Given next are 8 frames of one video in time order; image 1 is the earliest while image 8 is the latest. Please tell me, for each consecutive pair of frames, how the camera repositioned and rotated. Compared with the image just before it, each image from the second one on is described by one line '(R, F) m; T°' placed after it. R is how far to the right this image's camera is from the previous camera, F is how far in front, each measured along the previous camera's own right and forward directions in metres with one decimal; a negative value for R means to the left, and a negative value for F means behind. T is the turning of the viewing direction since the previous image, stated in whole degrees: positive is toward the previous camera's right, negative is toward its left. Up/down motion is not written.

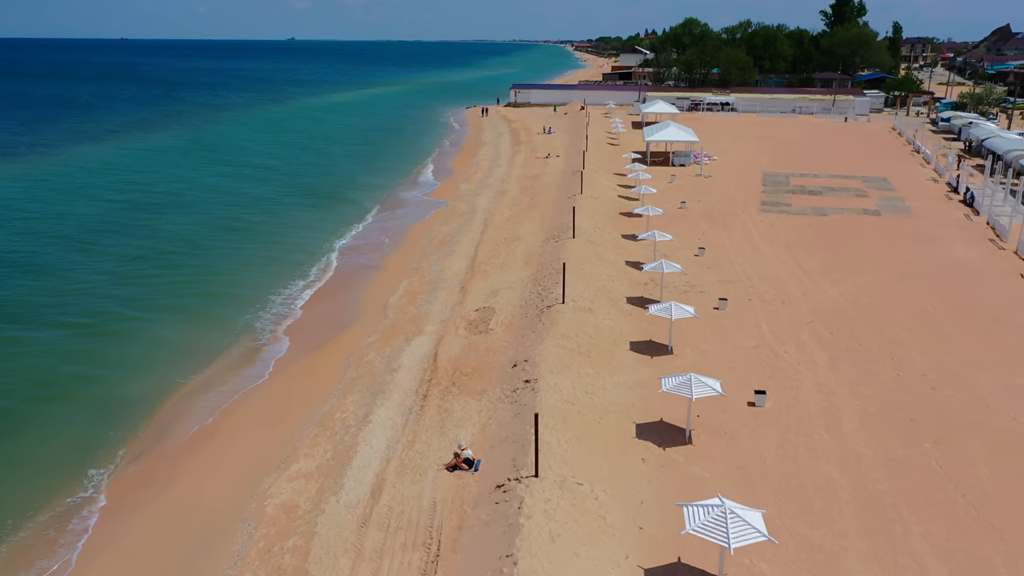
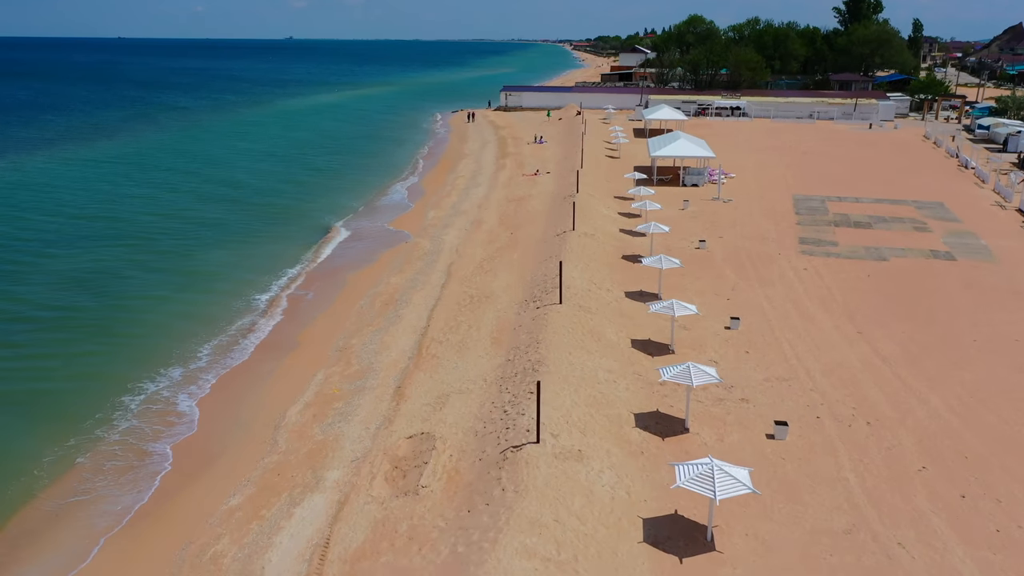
(+0.8, +7.3) m; 0°
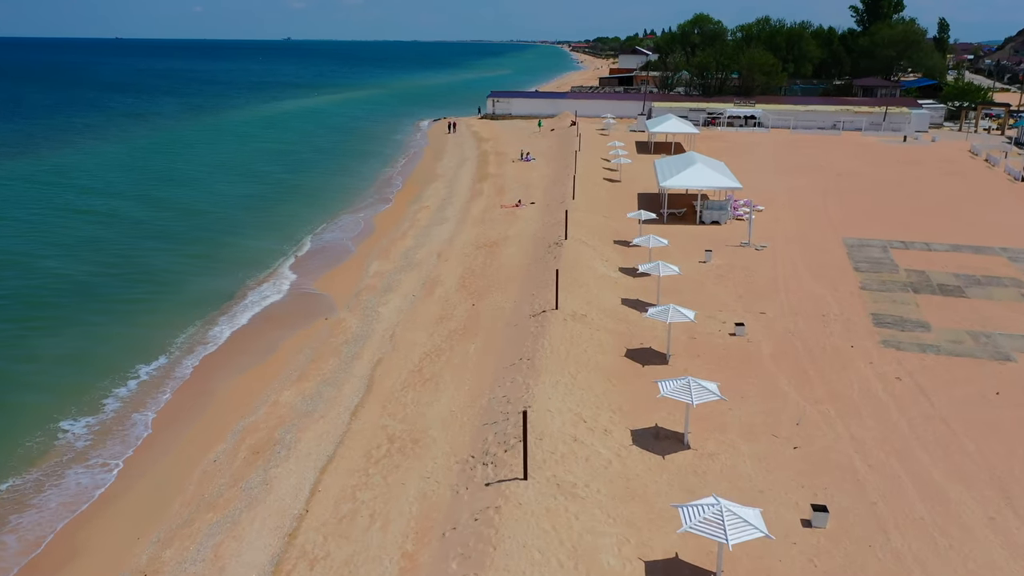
(+1.0, +8.2) m; 0°
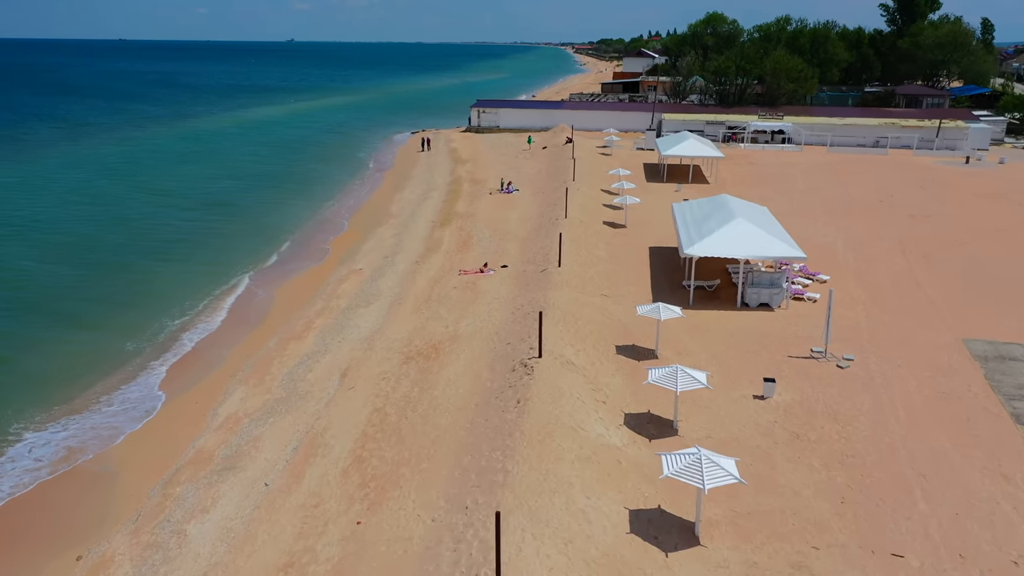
(+1.3, +10.0) m; 0°
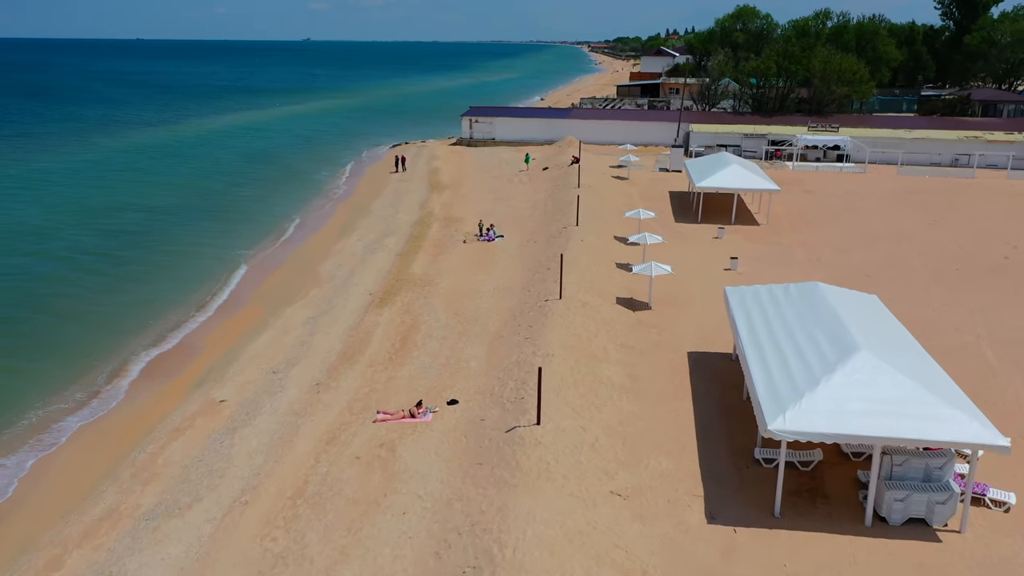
(+1.2, +10.3) m; -1°
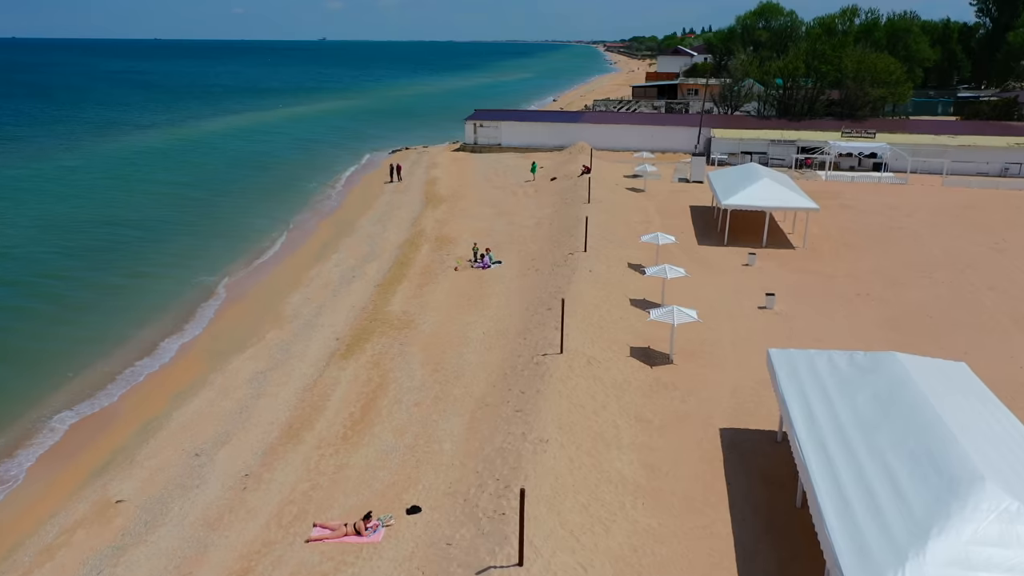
(+0.5, +3.8) m; -1°
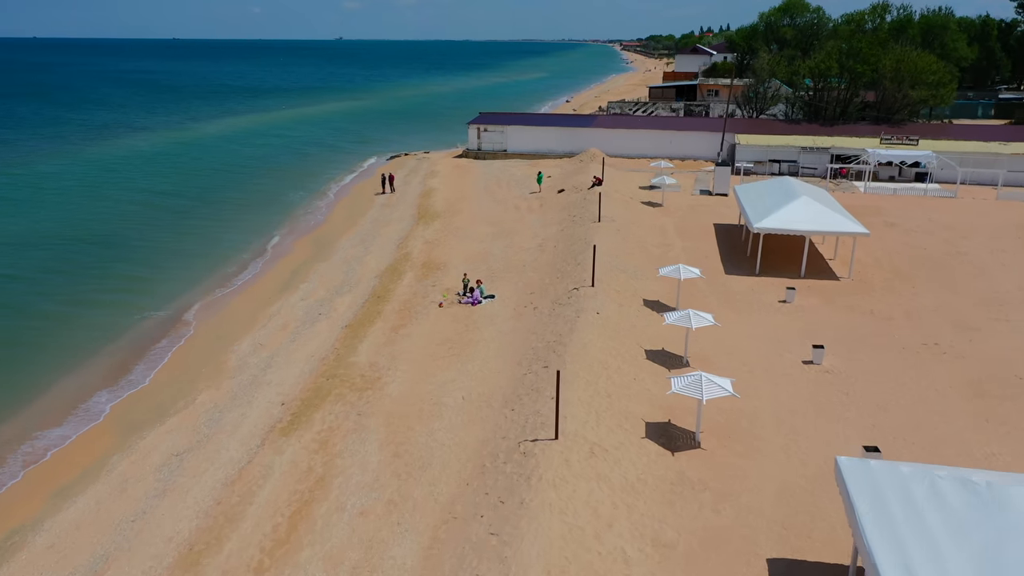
(+0.6, +3.9) m; -1°
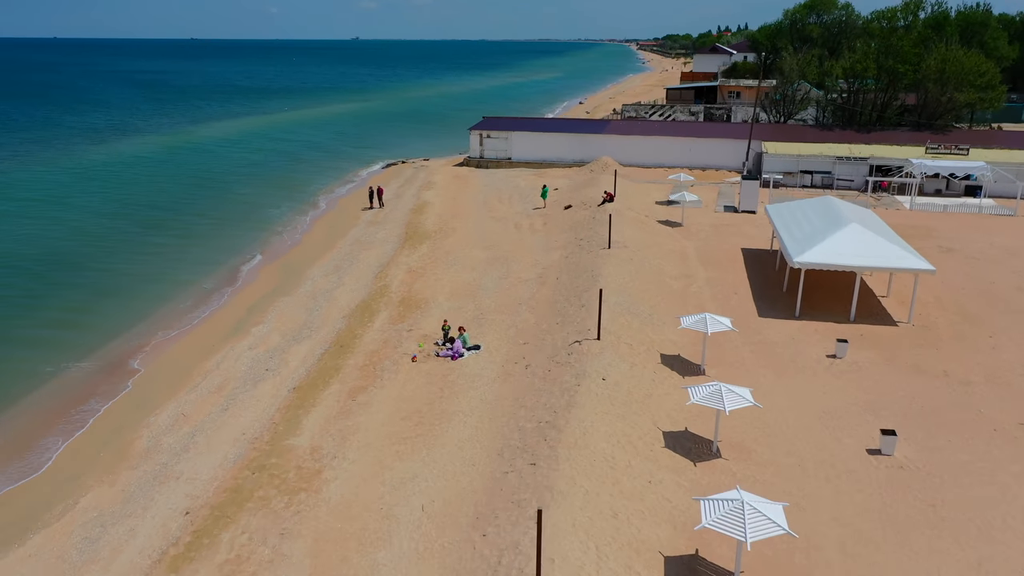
(+0.6, +3.9) m; -1°
